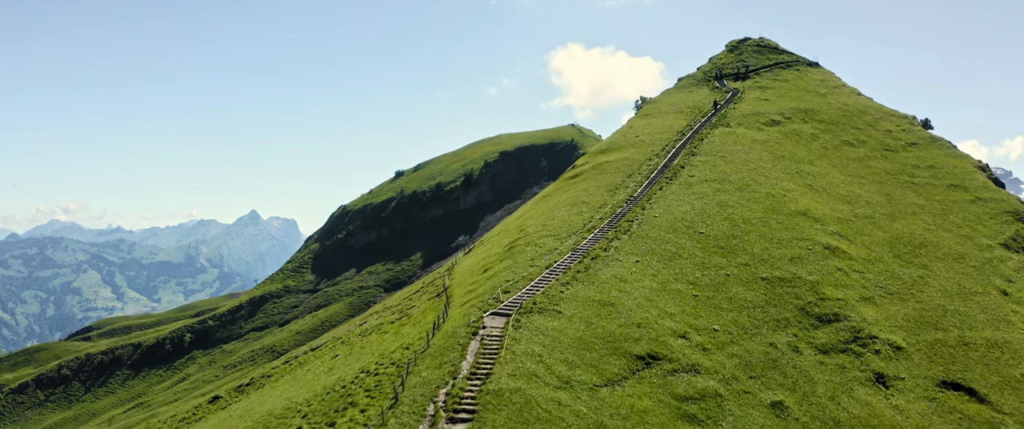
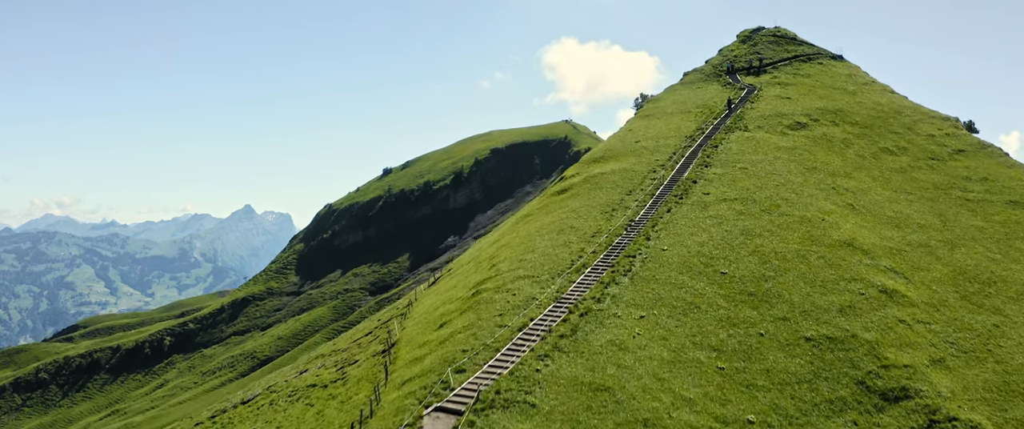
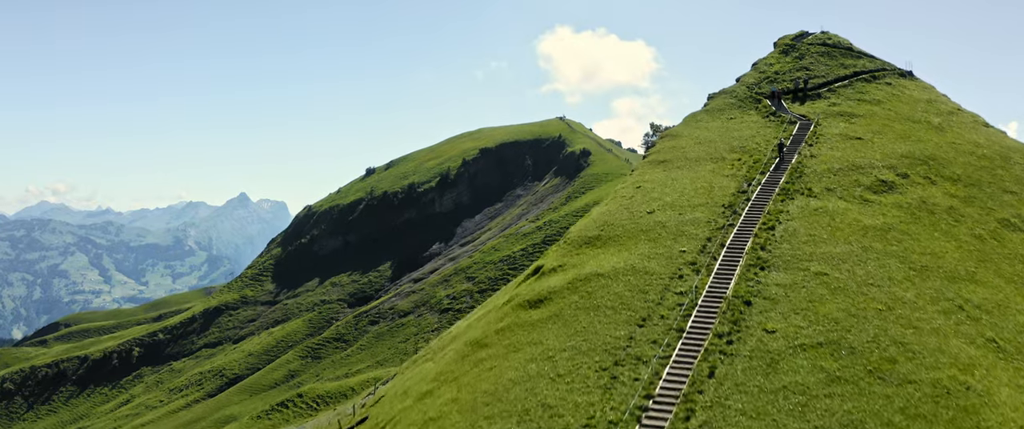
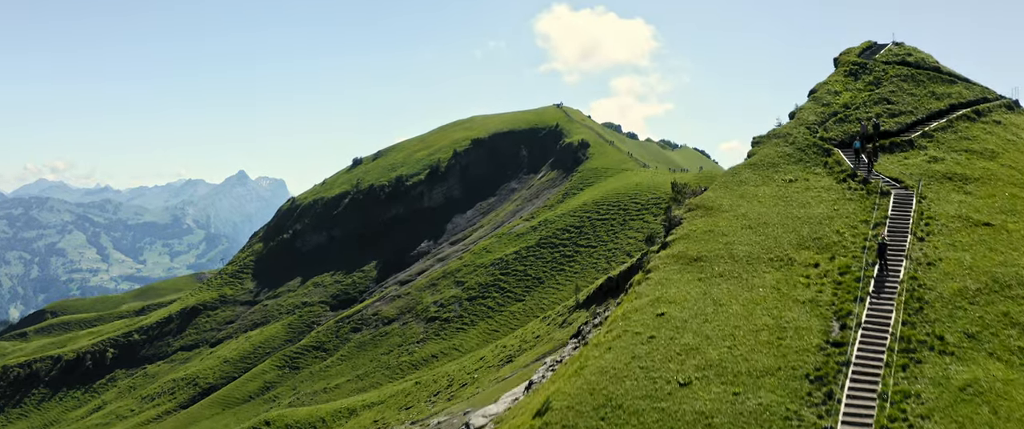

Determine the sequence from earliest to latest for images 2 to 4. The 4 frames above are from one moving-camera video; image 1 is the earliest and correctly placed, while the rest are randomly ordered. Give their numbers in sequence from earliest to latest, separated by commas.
2, 3, 4
